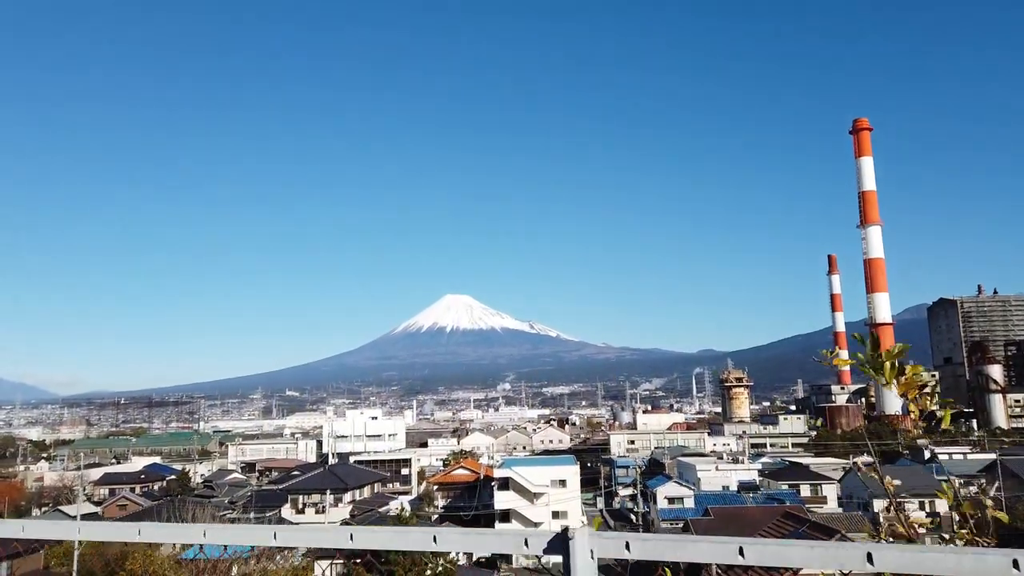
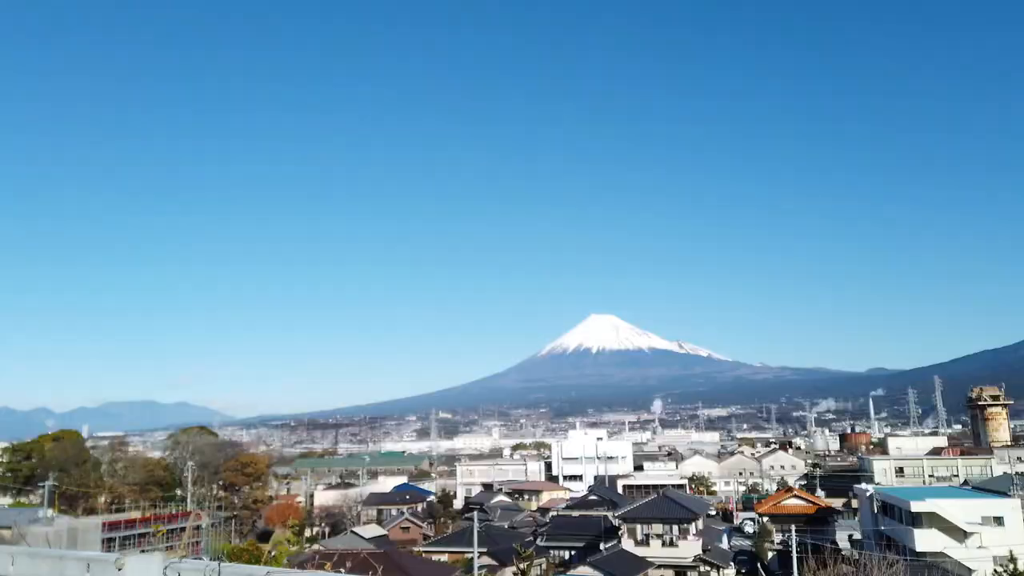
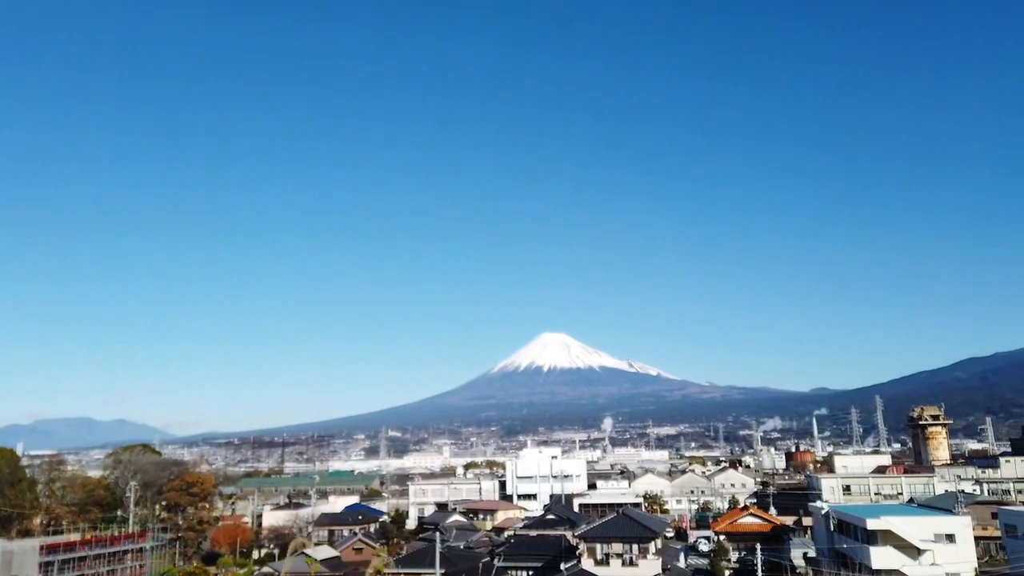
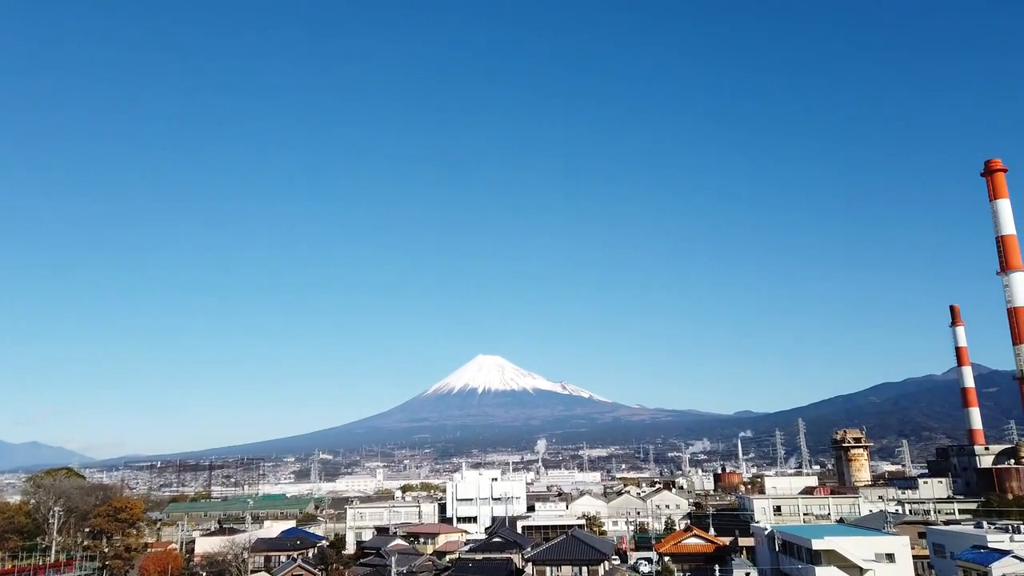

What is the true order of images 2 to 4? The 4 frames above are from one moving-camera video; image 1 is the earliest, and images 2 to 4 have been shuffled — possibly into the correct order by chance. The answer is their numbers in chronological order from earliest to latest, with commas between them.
2, 3, 4
